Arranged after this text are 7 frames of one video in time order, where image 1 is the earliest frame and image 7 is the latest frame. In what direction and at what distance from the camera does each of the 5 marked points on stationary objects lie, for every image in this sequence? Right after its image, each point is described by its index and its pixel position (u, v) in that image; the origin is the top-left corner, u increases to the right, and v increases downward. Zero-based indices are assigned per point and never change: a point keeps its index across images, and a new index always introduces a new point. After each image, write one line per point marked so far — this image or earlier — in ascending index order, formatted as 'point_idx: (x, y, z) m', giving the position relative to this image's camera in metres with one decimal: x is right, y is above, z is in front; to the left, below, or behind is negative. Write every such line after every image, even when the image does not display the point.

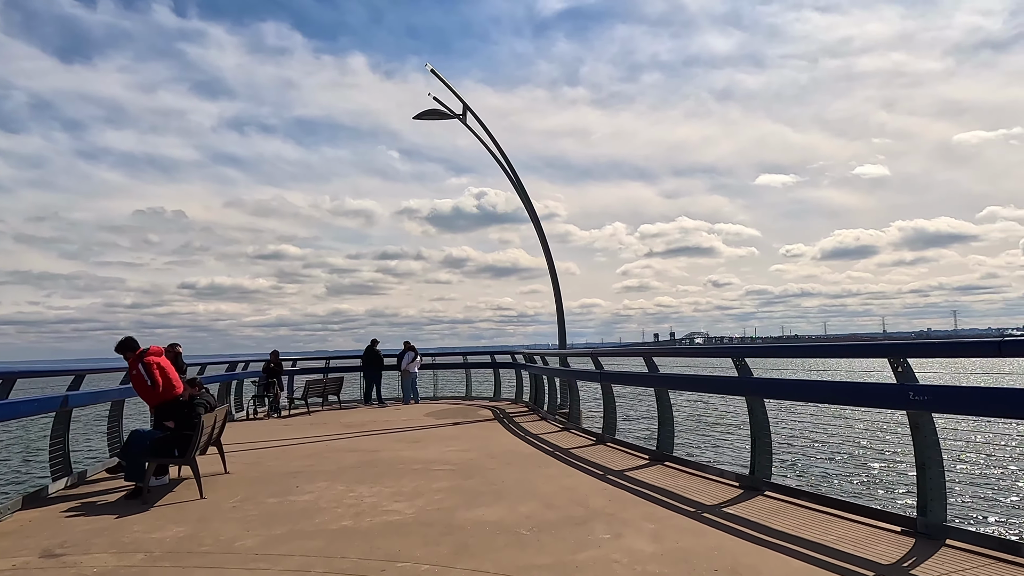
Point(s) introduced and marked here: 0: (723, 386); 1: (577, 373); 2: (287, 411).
0: (+2.1, -1.0, +7.0) m
1: (+1.0, -1.4, +11.3) m
2: (-5.0, -2.7, +15.8) m
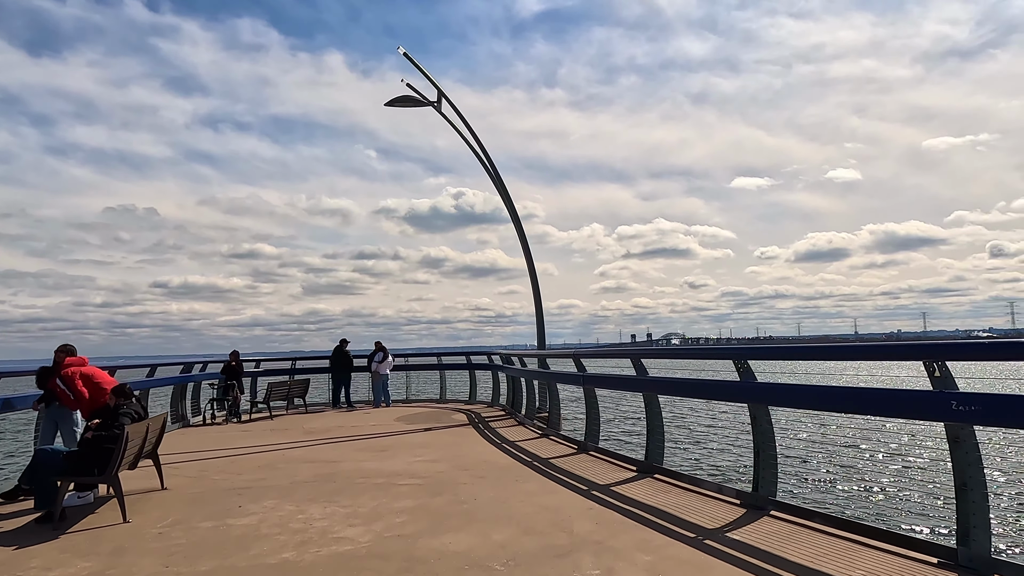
0: (+1.9, -0.9, +6.3) m
1: (+0.7, -1.3, +10.6) m
2: (-5.5, -2.6, +14.8) m
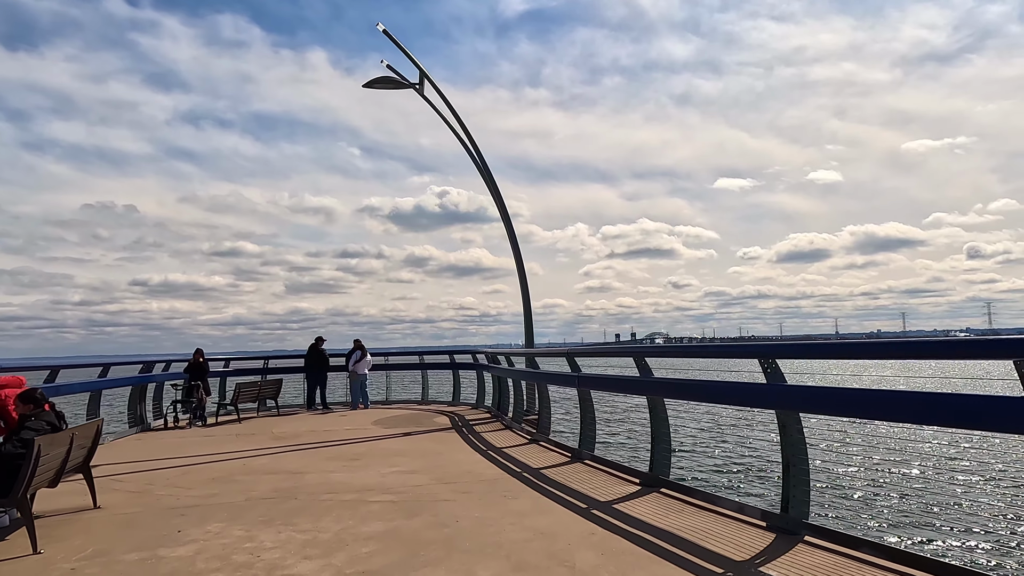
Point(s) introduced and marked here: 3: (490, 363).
0: (+1.8, -0.8, +5.4) m
1: (+0.5, -1.2, +9.7) m
2: (-5.8, -2.5, +13.8) m
3: (-0.4, -1.5, +13.7) m
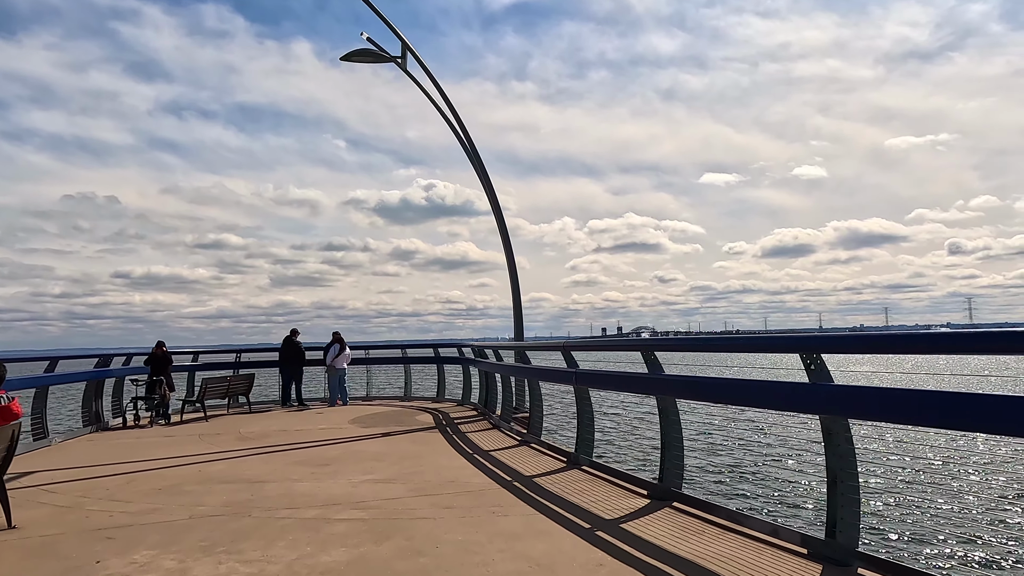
0: (+1.7, -0.7, +4.6) m
1: (+0.4, -1.1, +8.8) m
2: (-6.0, -2.3, +12.8) m
3: (-0.6, -1.3, +12.8) m
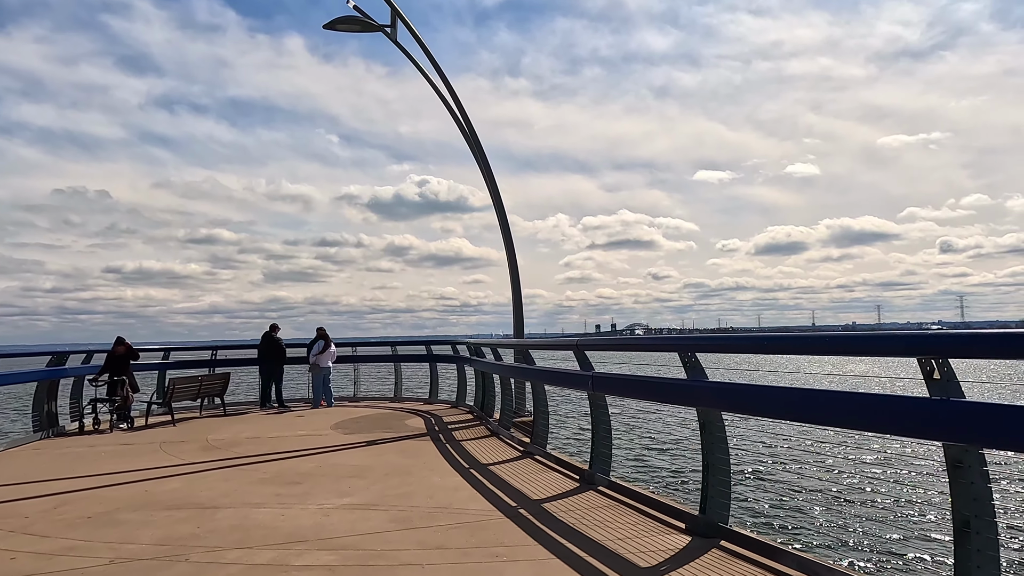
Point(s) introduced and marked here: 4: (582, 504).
0: (+1.8, -0.6, +3.5) m
1: (+0.4, -0.9, +7.7) m
2: (-6.0, -2.1, +11.7) m
3: (-0.7, -1.1, +11.7) m
4: (+0.6, -1.7, +5.5) m
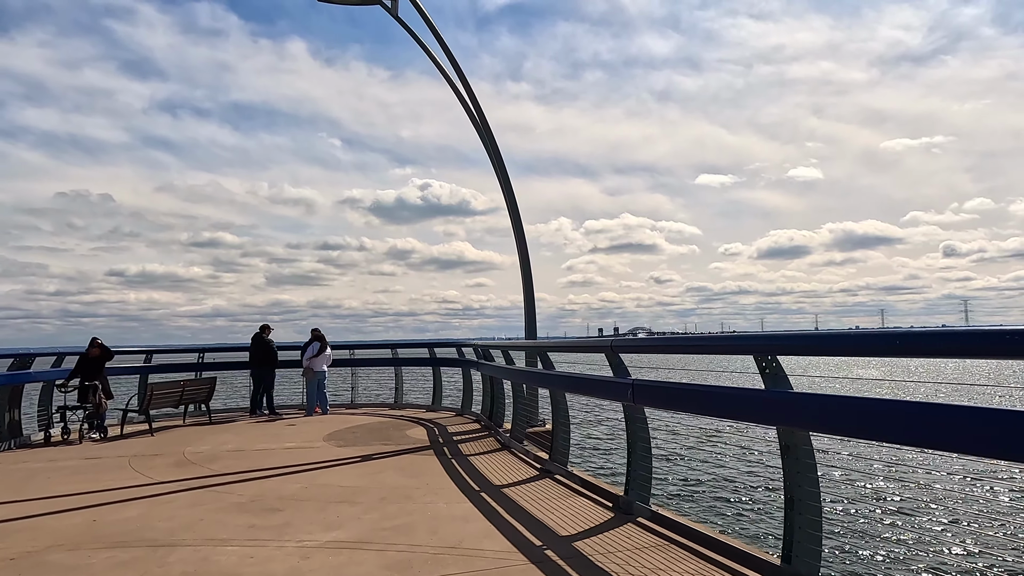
0: (+1.9, -0.5, +2.4) m
1: (+0.5, -0.9, +6.6) m
2: (-5.9, -2.1, +10.6) m
3: (-0.5, -1.1, +10.7) m
4: (+0.7, -1.6, +4.5) m
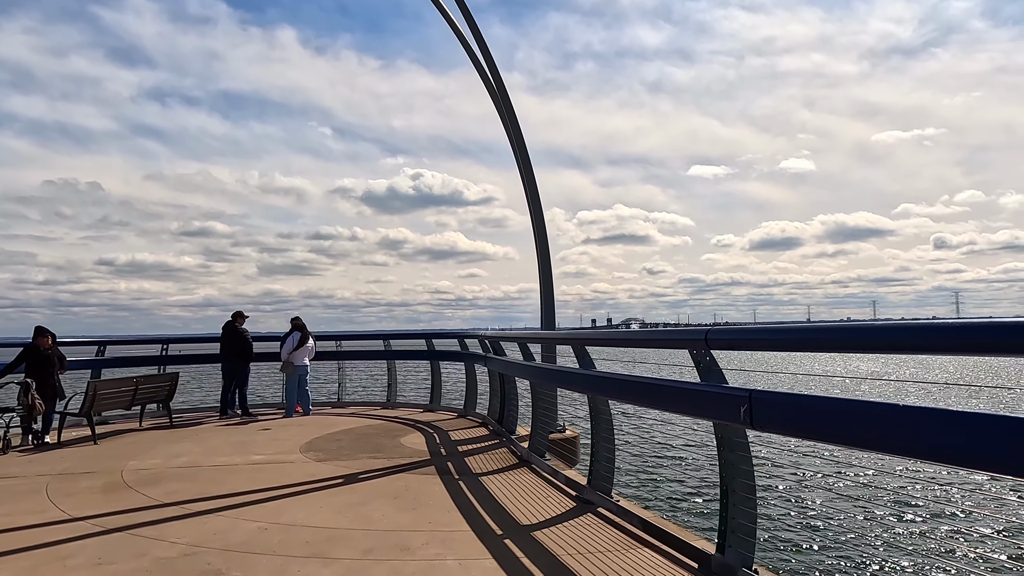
0: (+2.2, -0.4, +0.8) m
1: (+0.8, -0.7, +5.0) m
2: (-5.7, -1.8, +8.9) m
3: (-0.3, -0.8, +9.0) m
4: (+1.0, -1.4, +2.8) m
